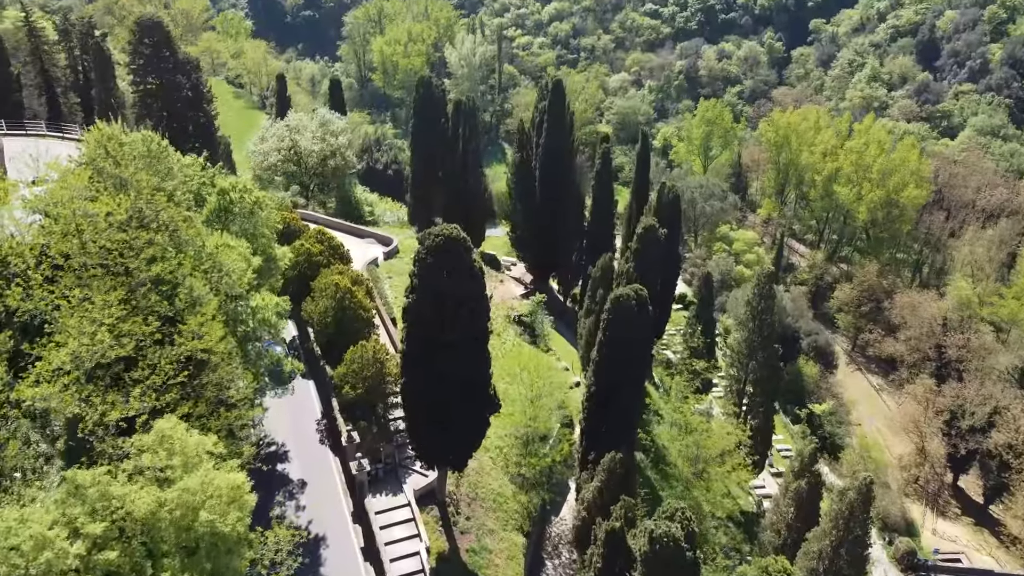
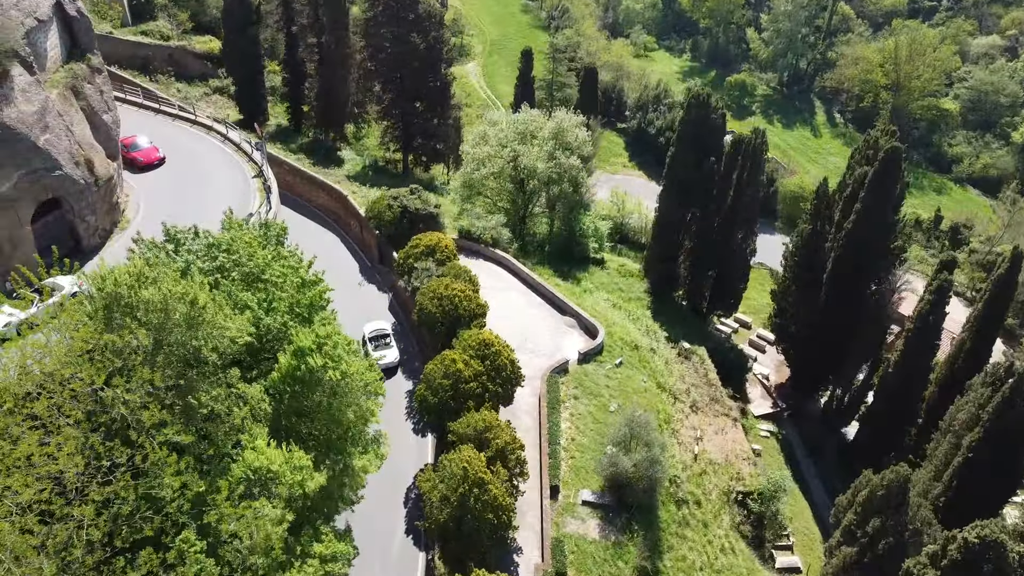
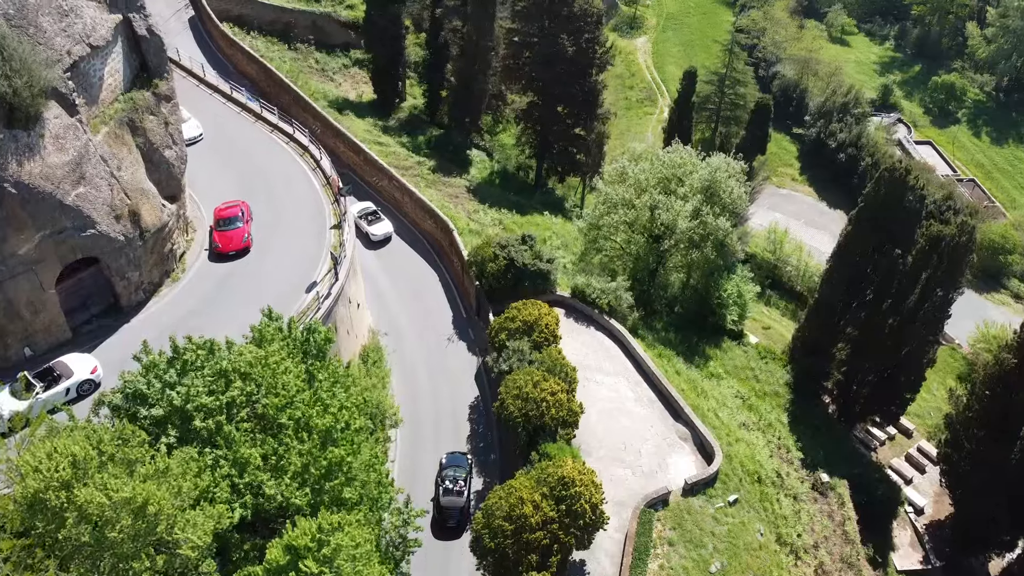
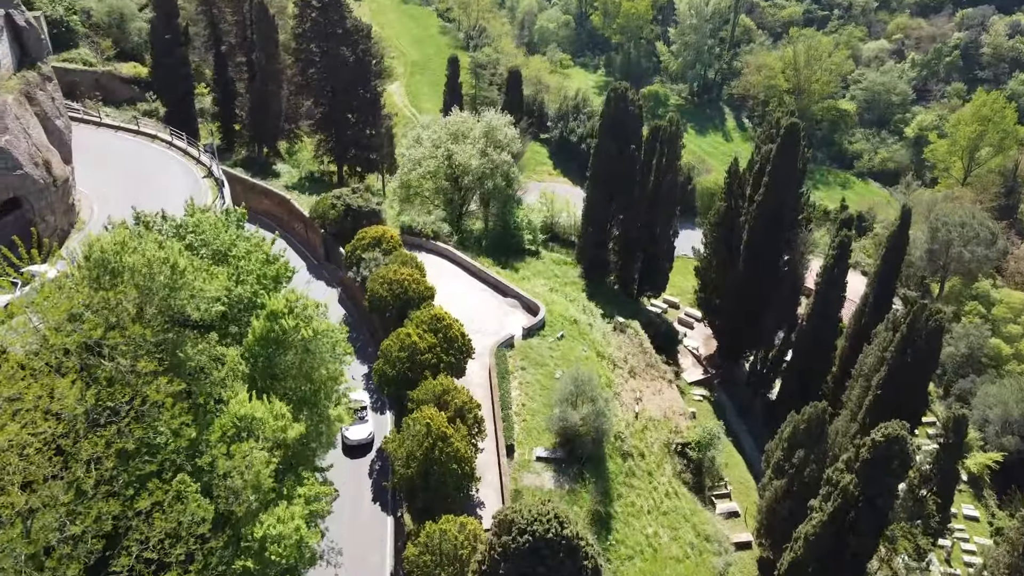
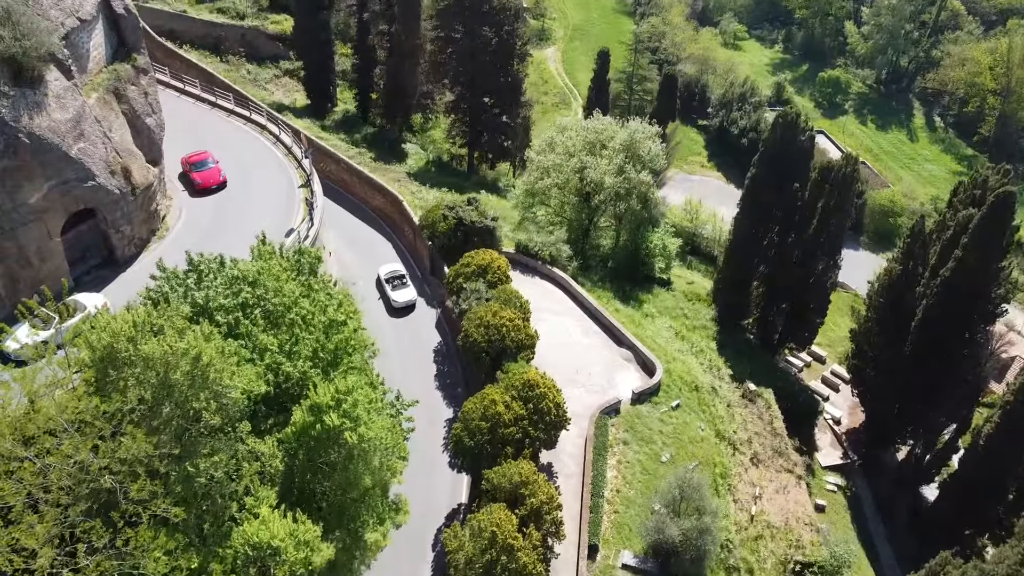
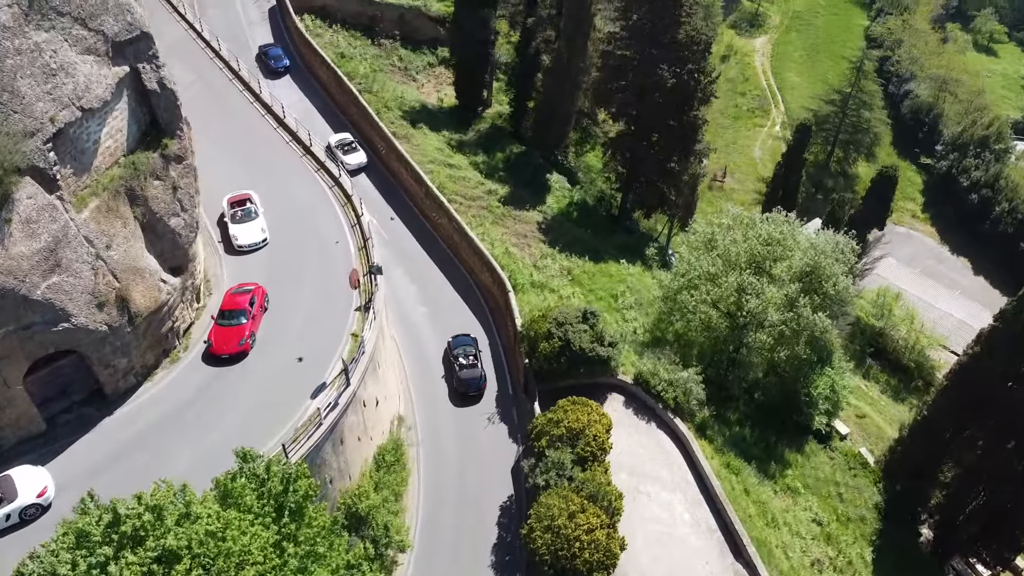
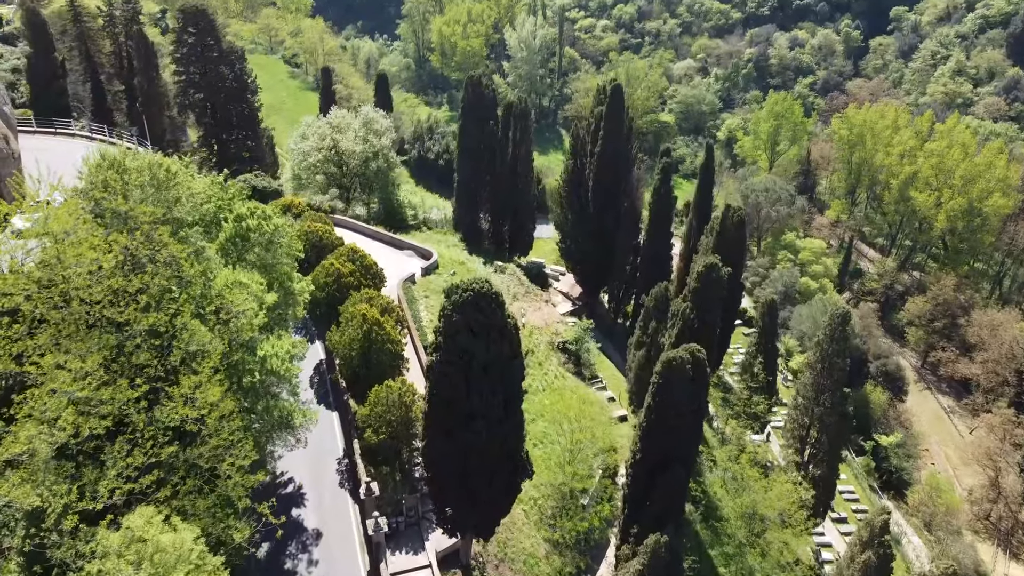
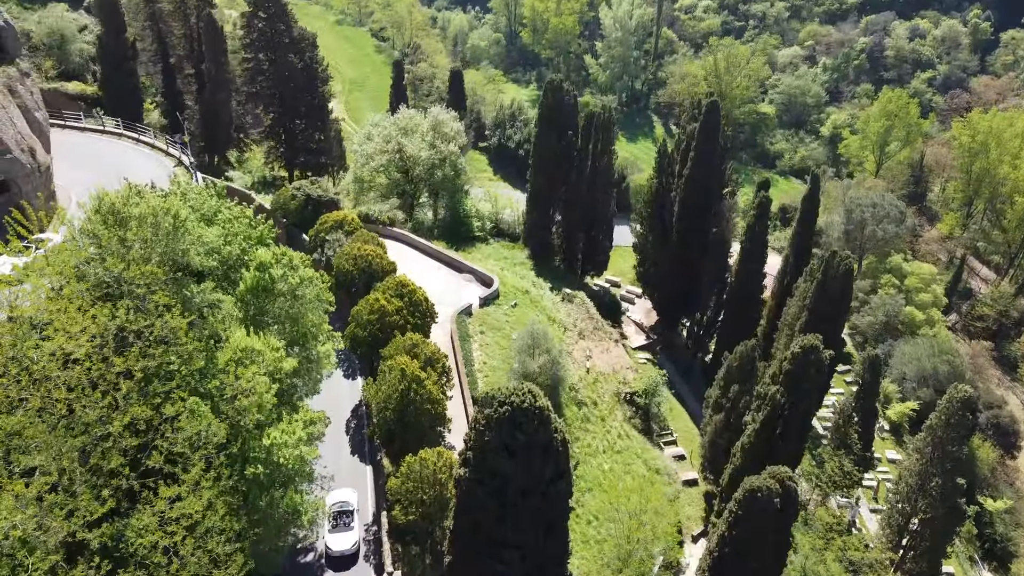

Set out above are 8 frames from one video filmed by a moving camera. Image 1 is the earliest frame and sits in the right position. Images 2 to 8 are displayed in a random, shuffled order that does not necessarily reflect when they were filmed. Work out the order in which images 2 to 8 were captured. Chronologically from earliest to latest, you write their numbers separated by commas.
7, 8, 4, 2, 5, 3, 6
